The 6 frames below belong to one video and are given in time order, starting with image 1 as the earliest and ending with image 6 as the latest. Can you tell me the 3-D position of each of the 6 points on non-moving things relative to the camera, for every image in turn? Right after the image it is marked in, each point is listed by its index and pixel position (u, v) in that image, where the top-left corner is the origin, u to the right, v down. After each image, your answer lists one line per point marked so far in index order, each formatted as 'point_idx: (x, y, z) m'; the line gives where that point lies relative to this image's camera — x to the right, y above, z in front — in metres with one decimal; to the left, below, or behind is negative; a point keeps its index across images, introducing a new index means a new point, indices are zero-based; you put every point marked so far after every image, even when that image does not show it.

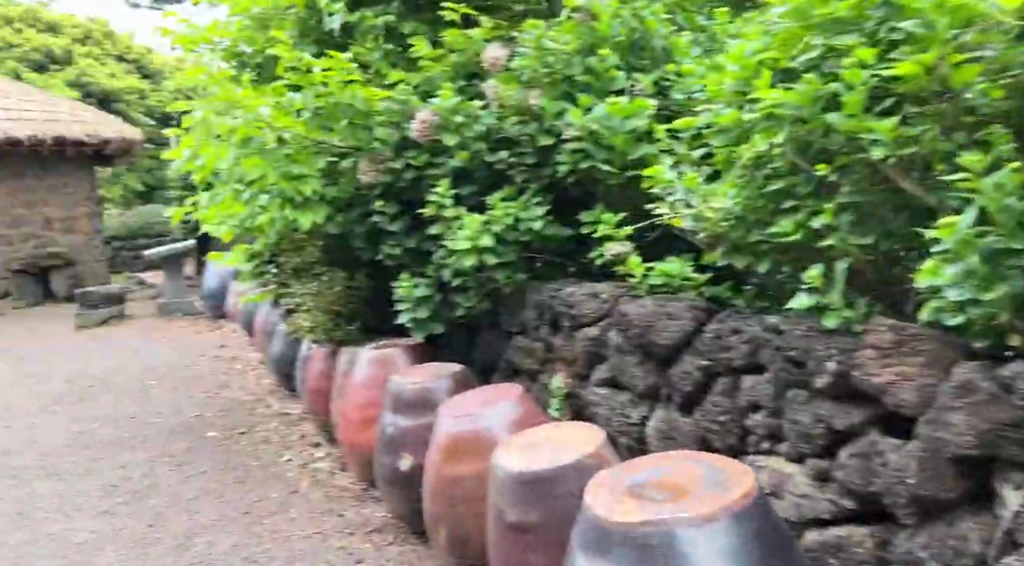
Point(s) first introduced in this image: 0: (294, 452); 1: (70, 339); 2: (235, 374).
0: (-1.1, -0.8, +4.2) m
1: (-4.5, -0.5, +8.8) m
2: (-2.1, -0.7, +6.4) m
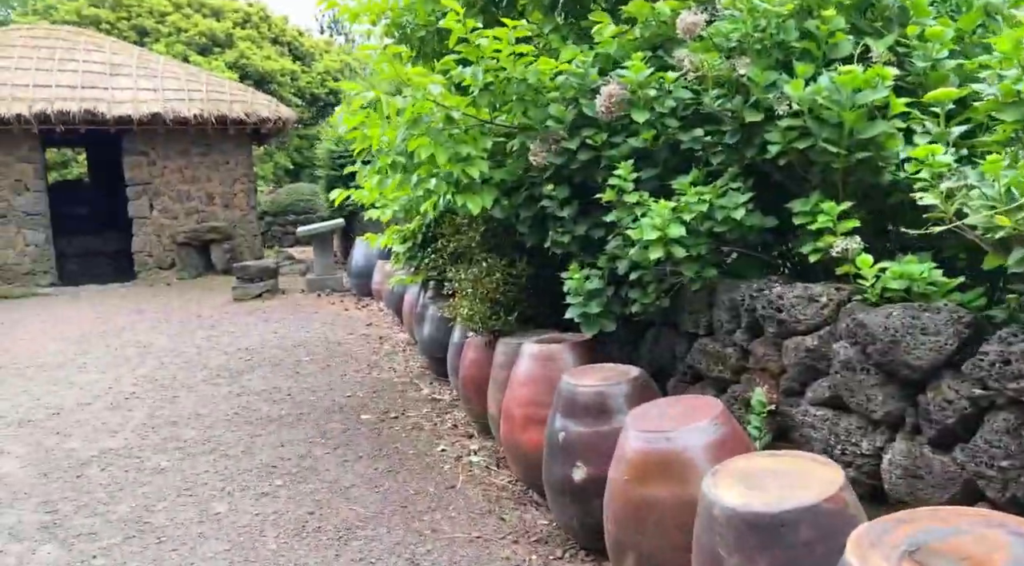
0: (-0.3, -0.8, +4.0) m
1: (-3.0, -0.3, +9.1) m
2: (-1.0, -0.5, +6.4) m
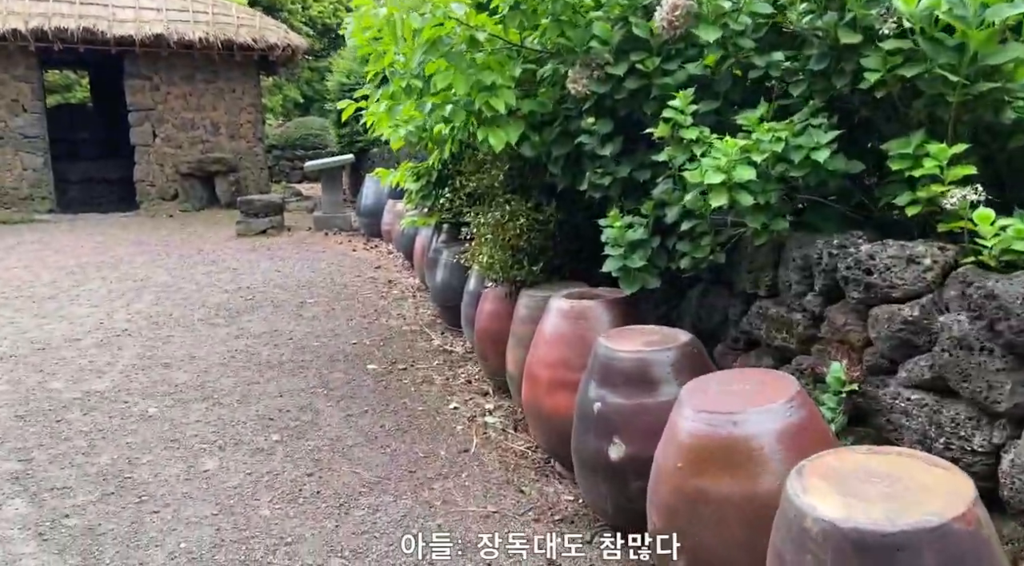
0: (-0.2, -0.5, +3.7) m
1: (-2.9, +0.4, +8.7) m
2: (-0.9, -0.1, +6.0) m
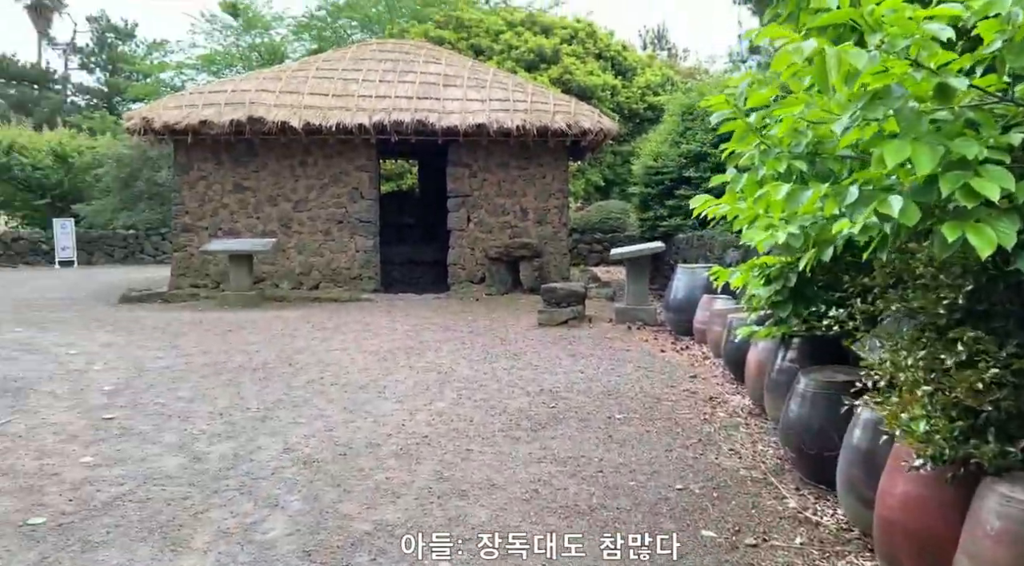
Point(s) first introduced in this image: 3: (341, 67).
0: (+1.0, -1.0, +2.6) m
1: (+0.2, -0.5, +8.2) m
2: (+1.2, -0.8, +5.0) m
3: (-2.4, +3.0, +11.9) m
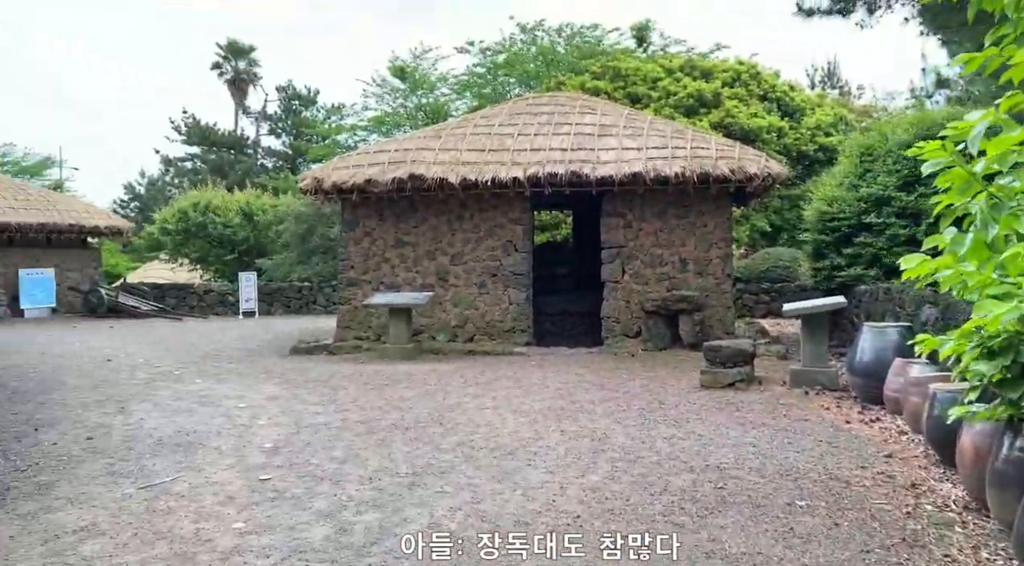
0: (+1.4, -1.2, +1.9) m
1: (+1.7, -1.0, +7.6) m
2: (+2.0, -1.2, +4.2) m
3: (-0.2, +2.2, +11.9) m
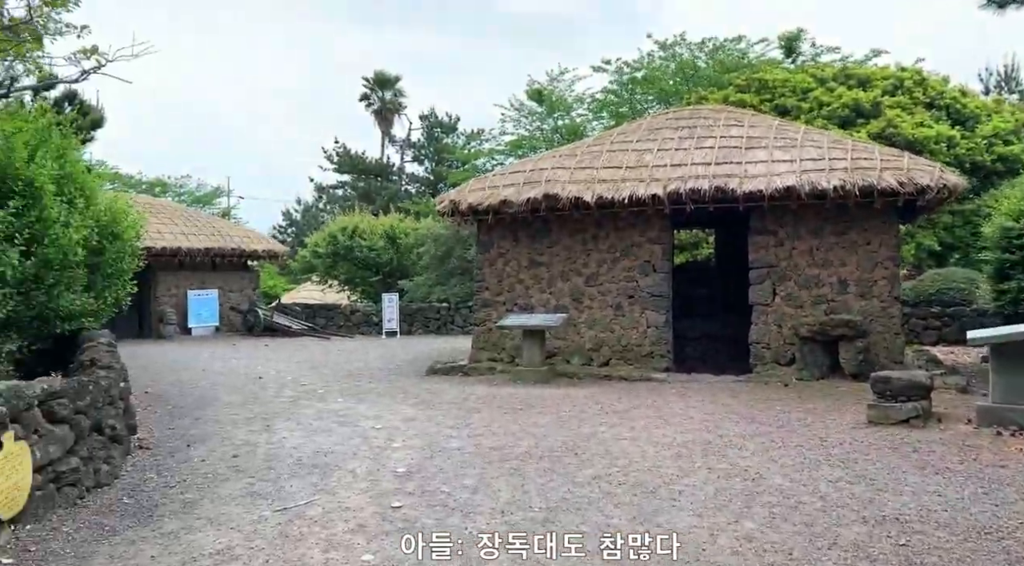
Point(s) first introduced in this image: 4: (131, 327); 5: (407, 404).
0: (+1.6, -1.2, +1.2) m
1: (+2.8, -1.2, +6.8) m
2: (+2.6, -1.2, +3.4) m
3: (+1.6, +2.0, +11.4) m
4: (-8.6, -1.0, +19.4) m
5: (-1.1, -1.3, +8.7) m
